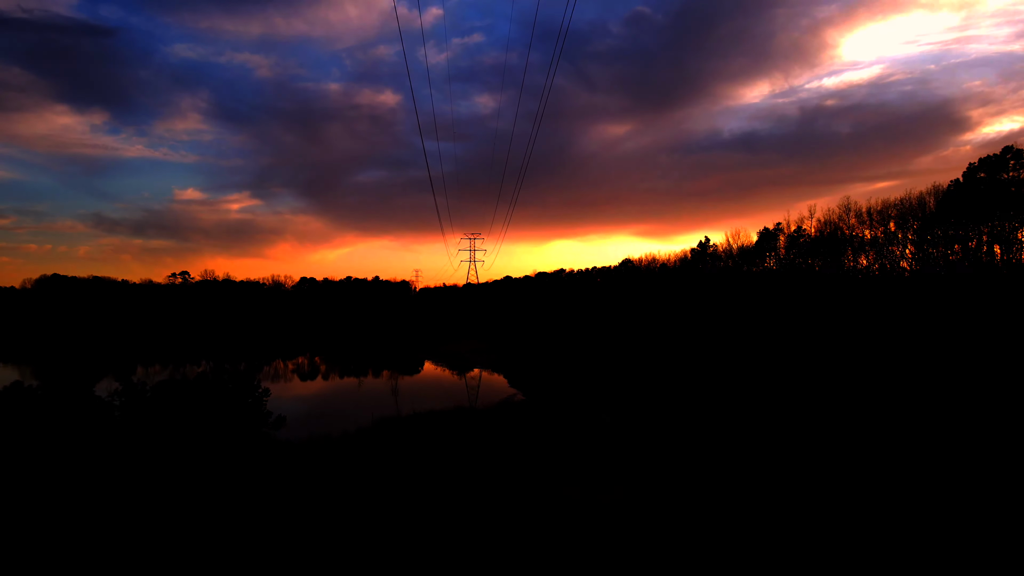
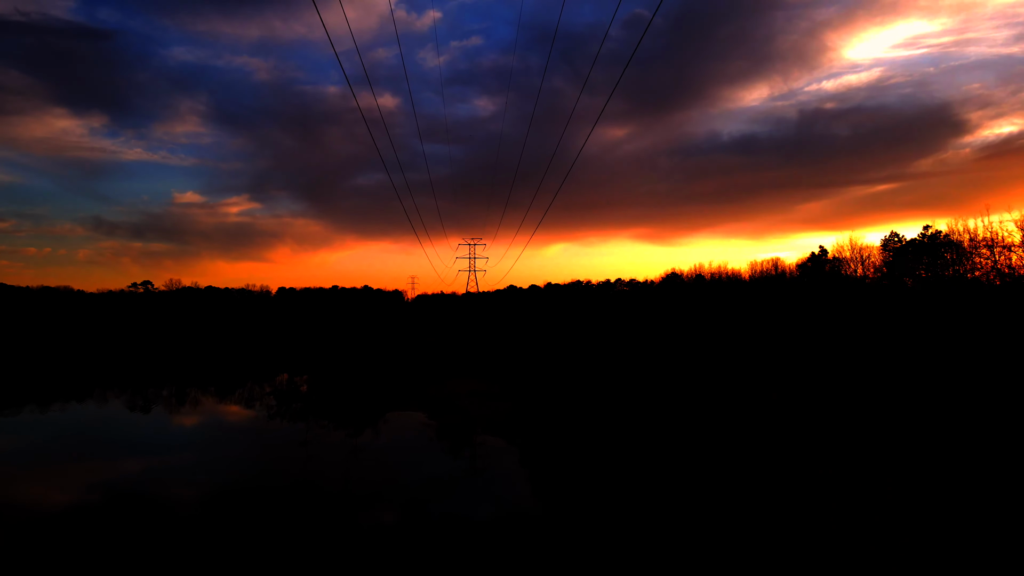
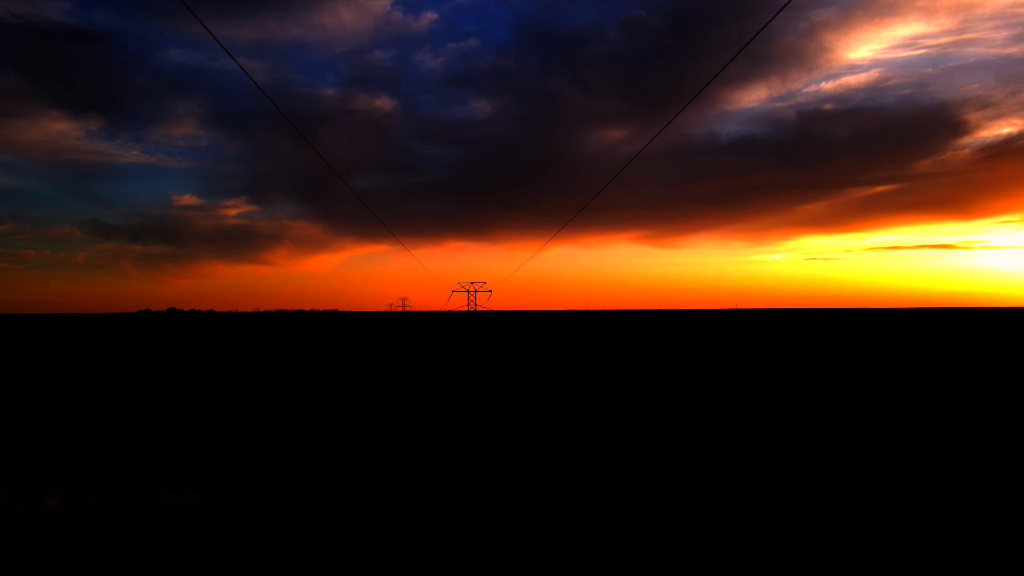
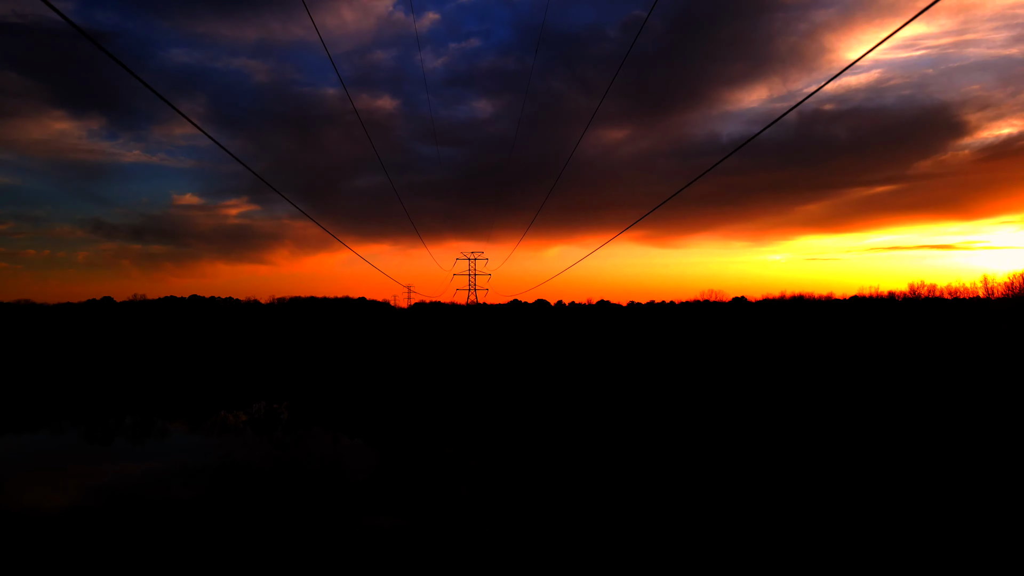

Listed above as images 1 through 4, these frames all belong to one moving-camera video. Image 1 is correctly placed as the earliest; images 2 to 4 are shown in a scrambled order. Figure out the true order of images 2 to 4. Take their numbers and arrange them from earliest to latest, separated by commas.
2, 4, 3
